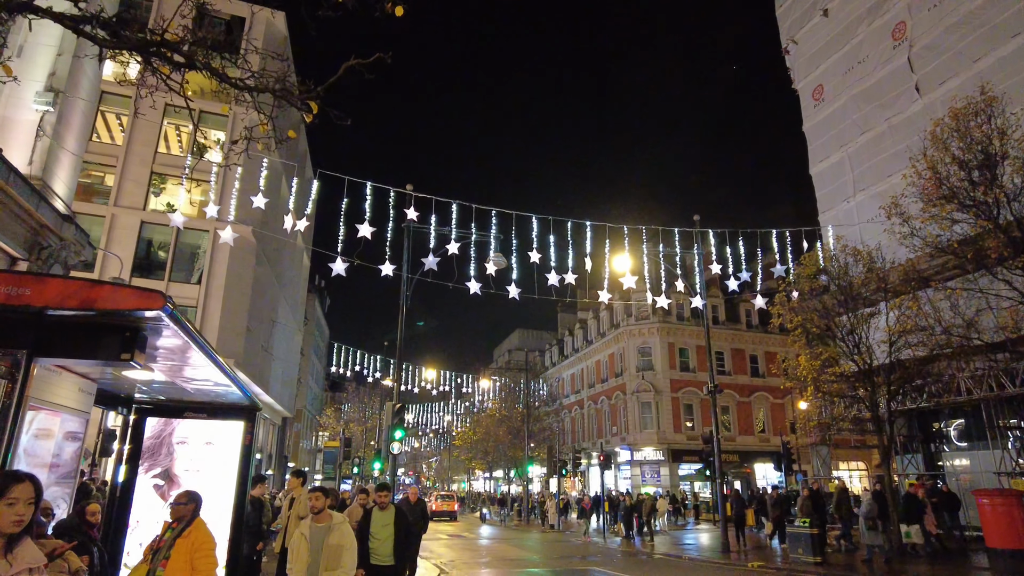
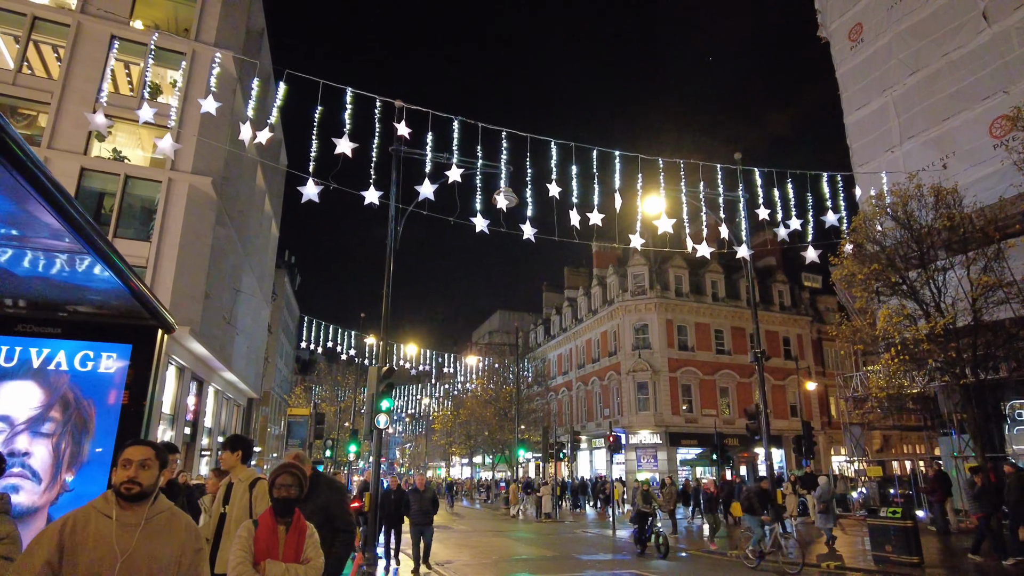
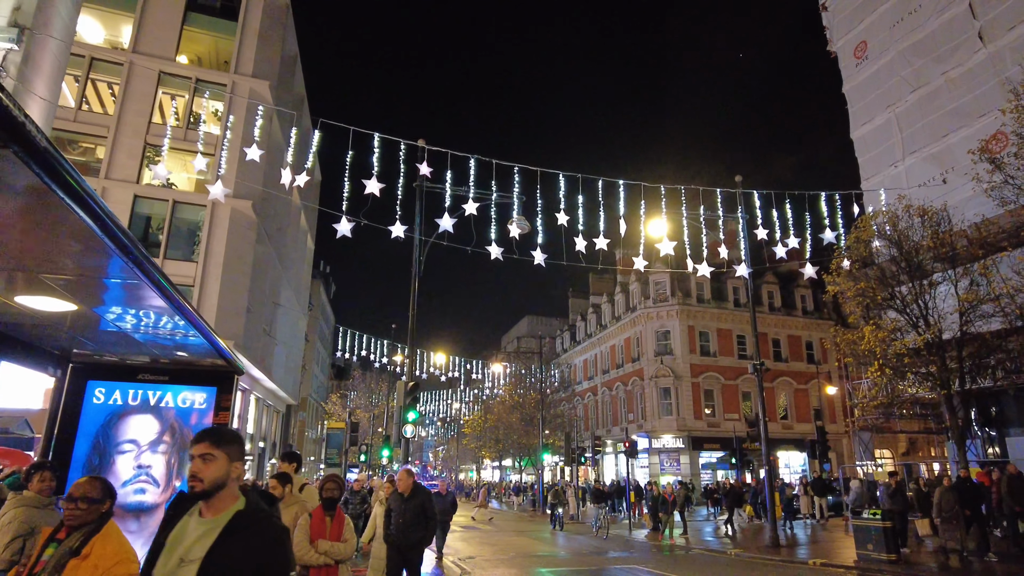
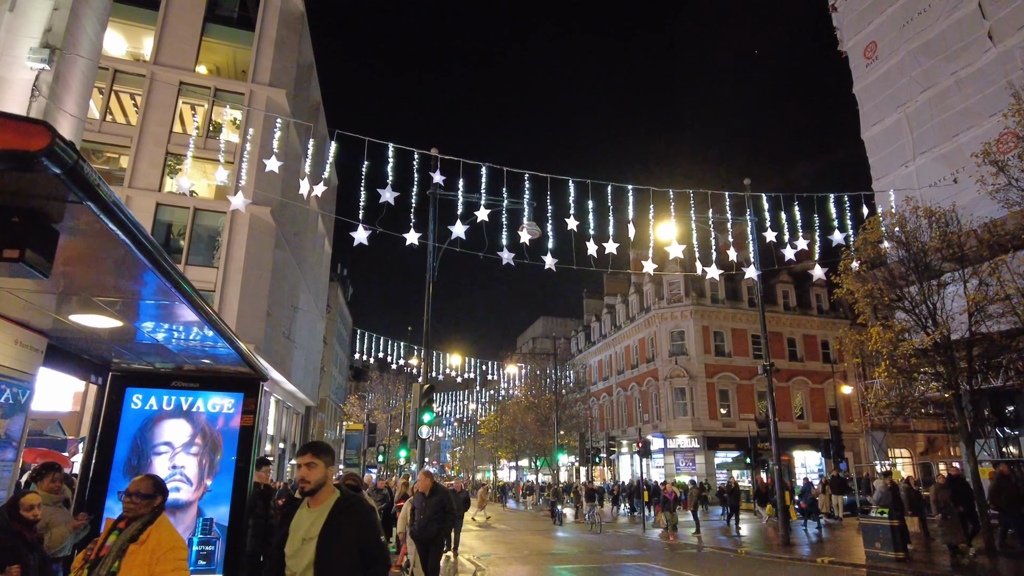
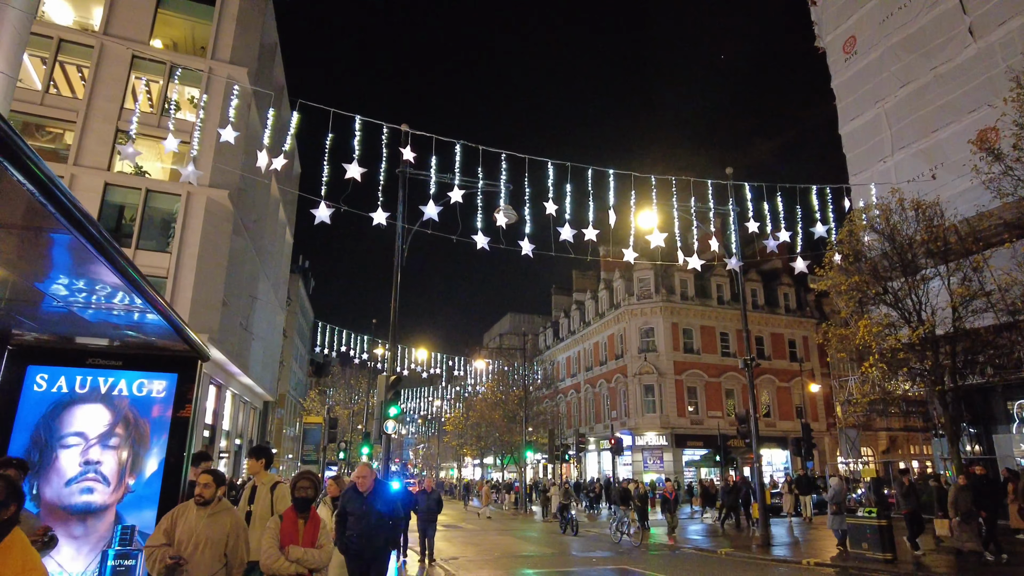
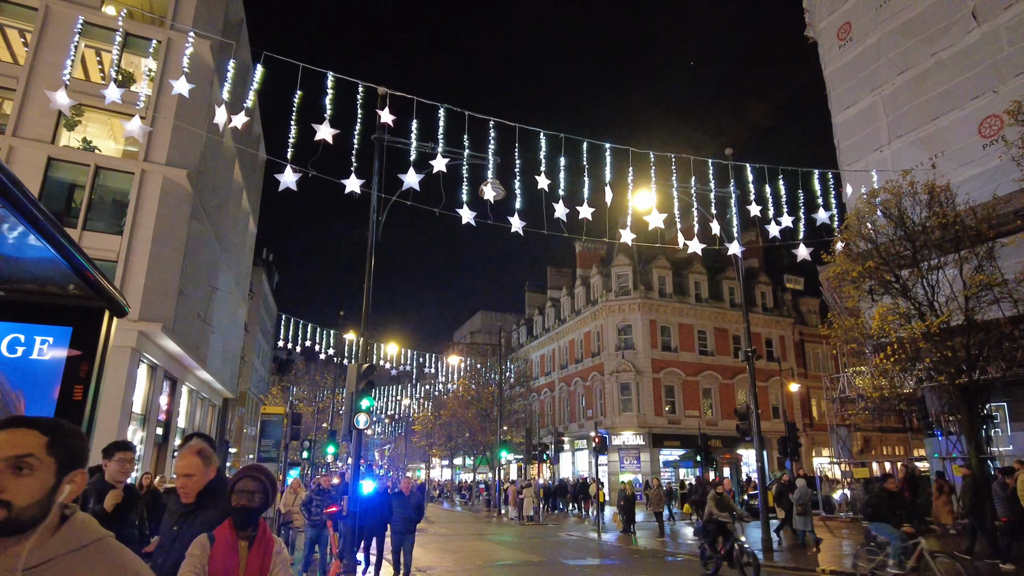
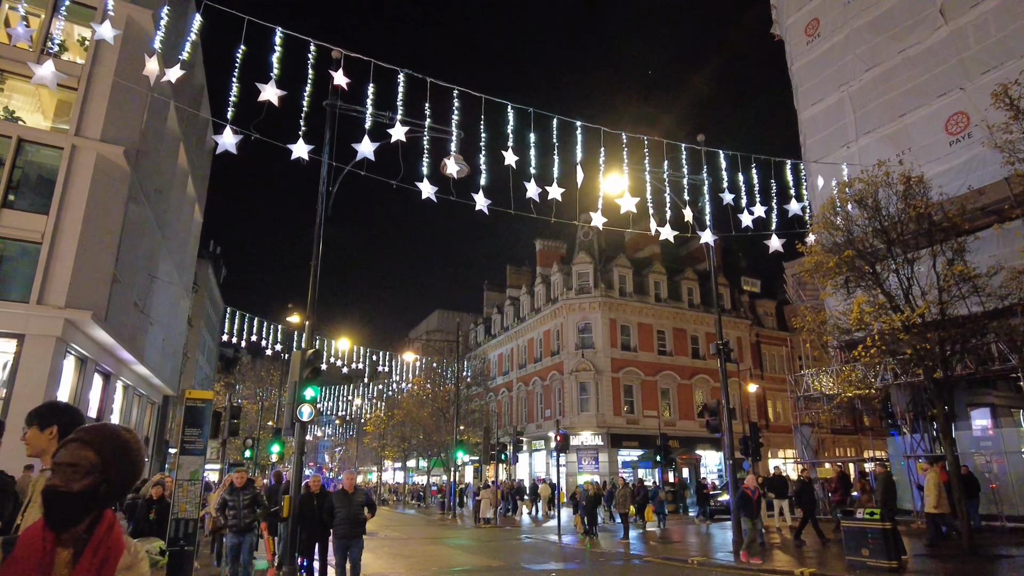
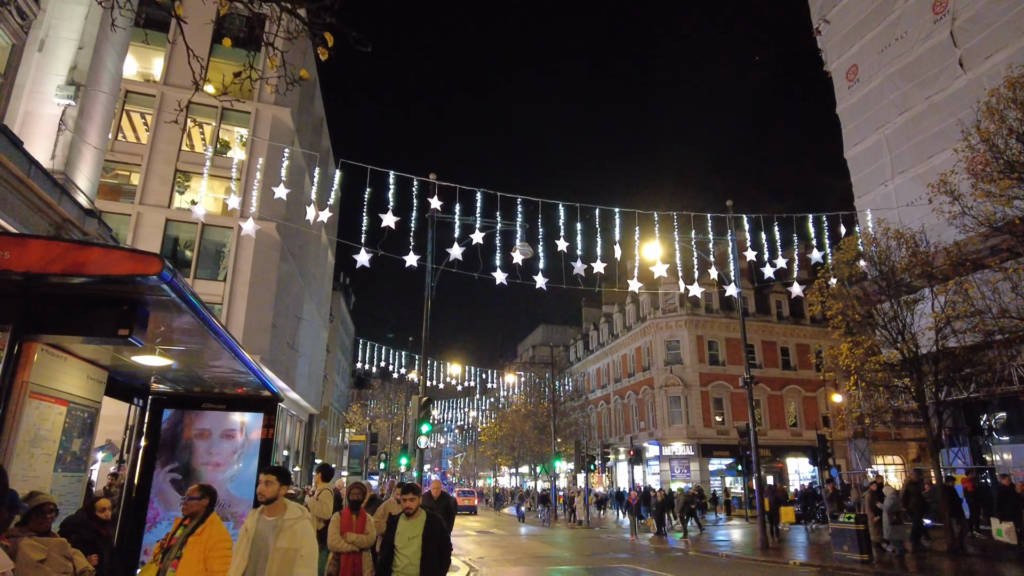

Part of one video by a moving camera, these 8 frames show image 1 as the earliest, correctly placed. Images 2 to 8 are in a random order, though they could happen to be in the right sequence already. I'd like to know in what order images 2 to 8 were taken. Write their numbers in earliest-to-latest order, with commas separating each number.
8, 4, 3, 5, 2, 6, 7
